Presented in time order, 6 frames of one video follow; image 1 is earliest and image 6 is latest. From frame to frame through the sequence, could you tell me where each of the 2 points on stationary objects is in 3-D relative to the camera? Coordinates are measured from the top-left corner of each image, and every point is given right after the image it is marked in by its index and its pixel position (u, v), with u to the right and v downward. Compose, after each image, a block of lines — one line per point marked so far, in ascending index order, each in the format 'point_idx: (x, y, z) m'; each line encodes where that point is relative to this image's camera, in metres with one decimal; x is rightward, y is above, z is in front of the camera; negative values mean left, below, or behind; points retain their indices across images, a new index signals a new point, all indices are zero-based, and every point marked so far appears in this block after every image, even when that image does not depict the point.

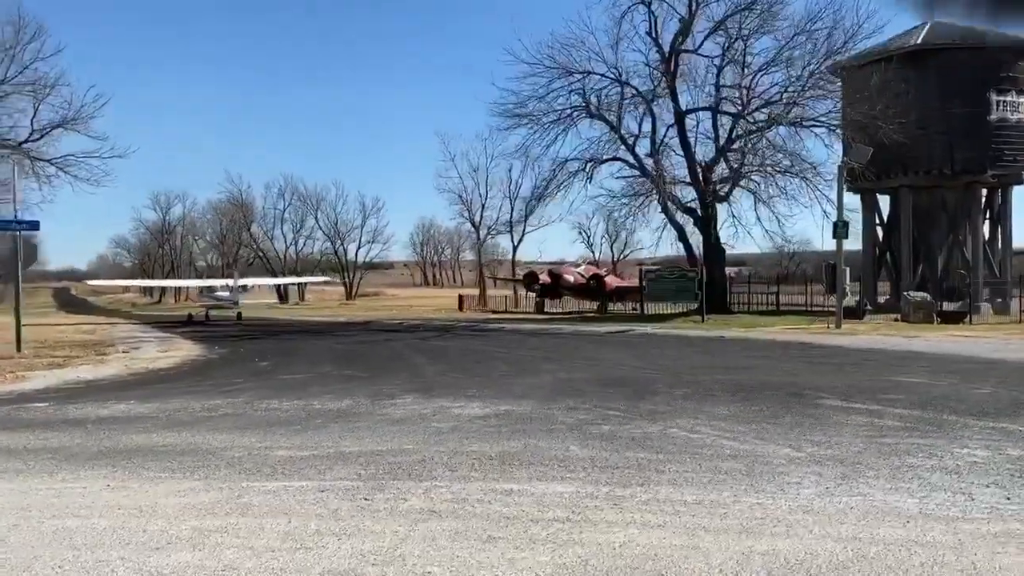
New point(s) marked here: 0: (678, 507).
0: (+1.1, -1.5, +5.7) m
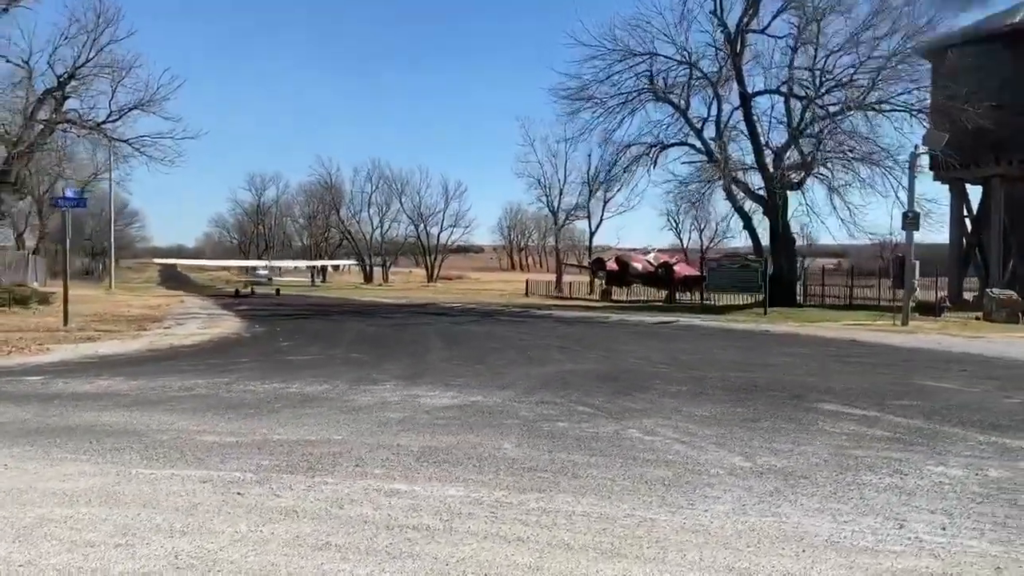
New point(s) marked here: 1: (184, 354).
0: (+0.3, -1.4, +5.2) m
1: (-6.0, -1.2, +15.7) m
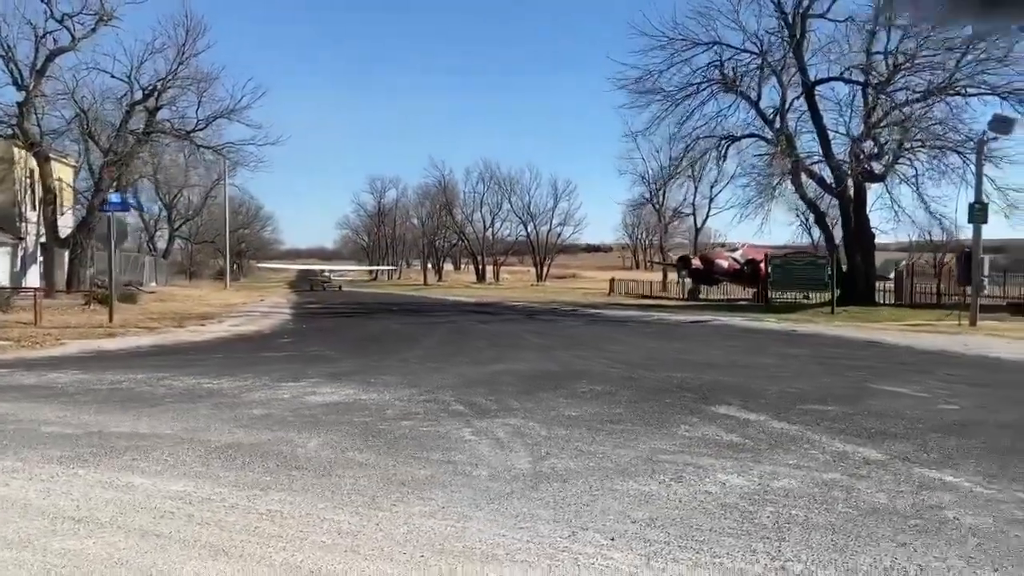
0: (-1.7, -1.4, +5.2) m
1: (-6.4, -1.2, +16.5) m
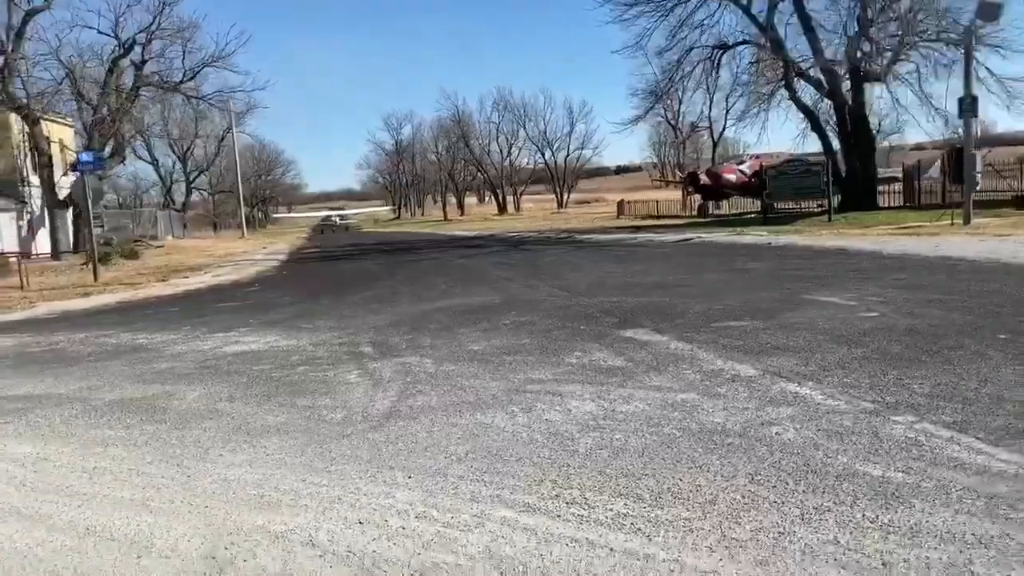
0: (-2.9, -1.2, +5.3) m
1: (-7.1, -0.3, +16.7) m
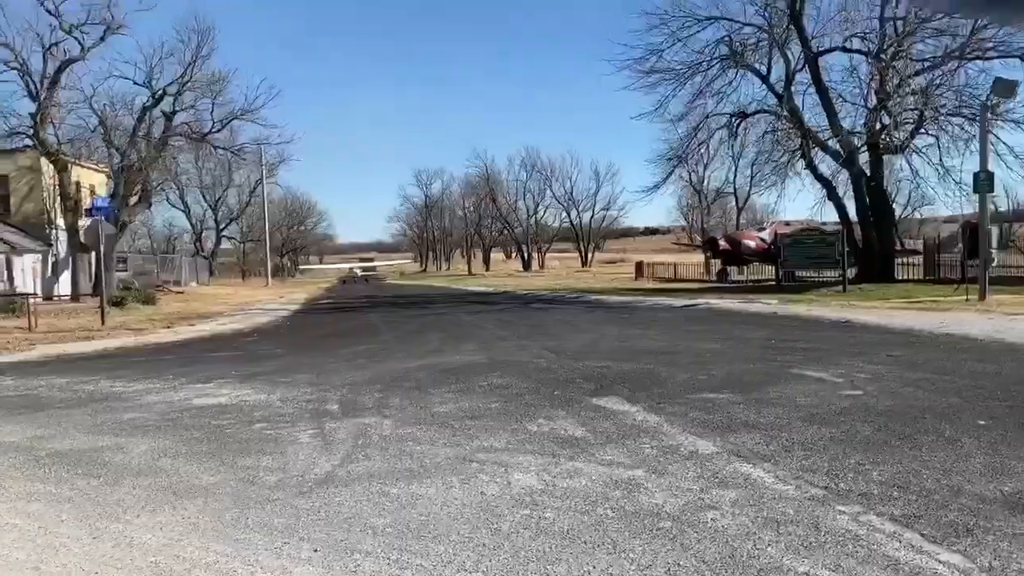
0: (-3.3, -1.5, +5.2) m
1: (-7.2, -1.2, +16.7) m
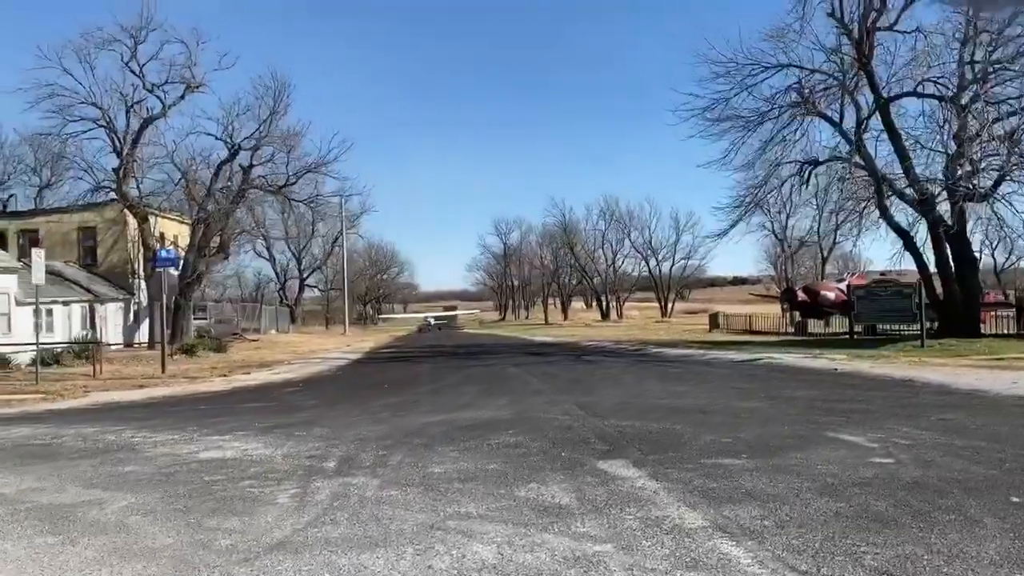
0: (-3.7, -1.8, +5.1) m
1: (-6.5, -2.2, +17.0) m
